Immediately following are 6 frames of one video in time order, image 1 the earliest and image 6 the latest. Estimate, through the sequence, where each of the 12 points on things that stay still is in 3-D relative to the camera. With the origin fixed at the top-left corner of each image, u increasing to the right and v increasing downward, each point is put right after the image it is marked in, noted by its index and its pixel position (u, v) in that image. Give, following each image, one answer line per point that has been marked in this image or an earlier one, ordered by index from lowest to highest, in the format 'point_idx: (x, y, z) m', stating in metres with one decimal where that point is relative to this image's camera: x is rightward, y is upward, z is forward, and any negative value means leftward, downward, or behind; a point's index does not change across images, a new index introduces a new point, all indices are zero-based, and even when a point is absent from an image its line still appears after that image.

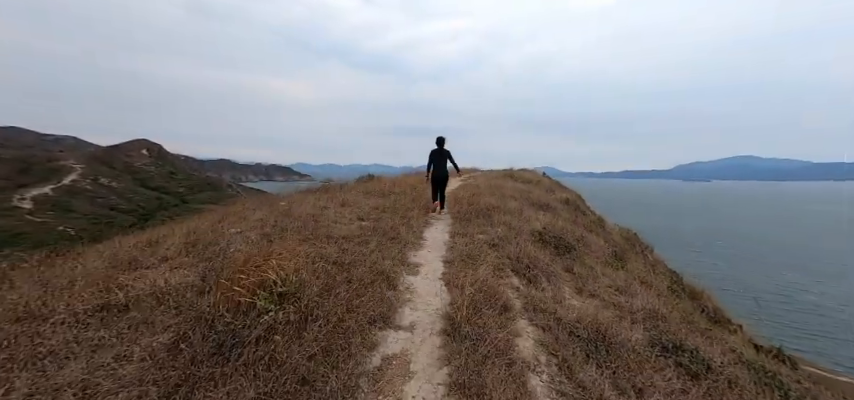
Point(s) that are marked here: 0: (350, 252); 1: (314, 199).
0: (-1.5, -1.0, +6.2) m
1: (-3.6, 0.0, +10.6) m
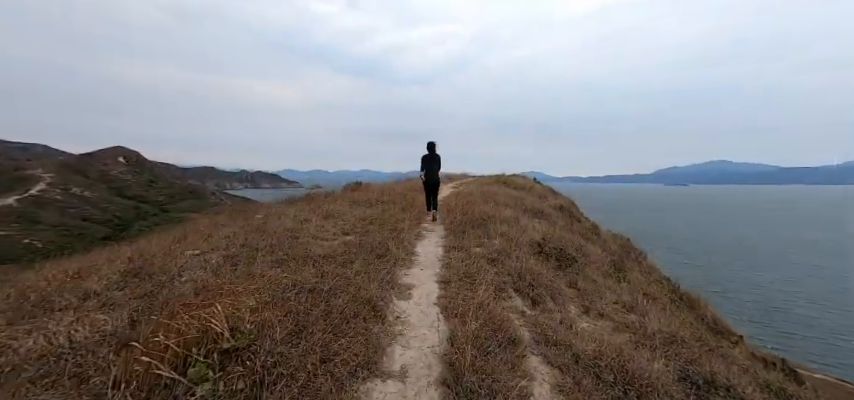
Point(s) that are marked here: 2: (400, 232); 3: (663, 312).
0: (-1.6, -1.2, +5.3) m
1: (-3.9, -0.3, +9.7) m
2: (-0.8, -0.9, +9.3) m
3: (+6.2, -3.0, +8.7) m
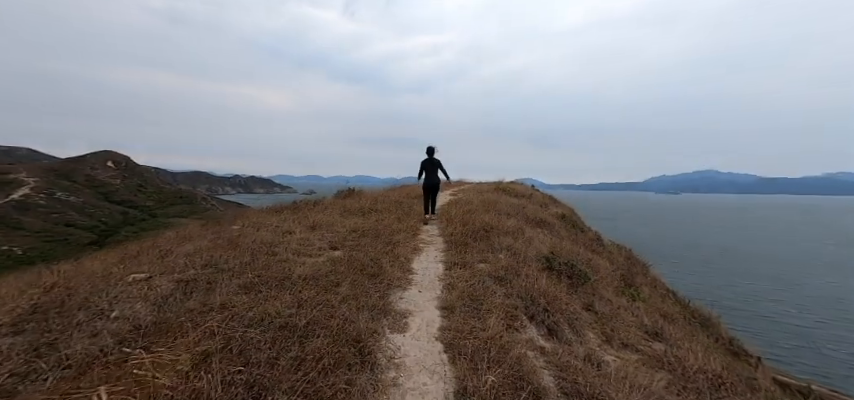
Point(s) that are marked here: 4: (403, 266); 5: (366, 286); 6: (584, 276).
0: (-1.6, -1.4, +4.4) m
1: (-3.9, -0.5, +8.7) m
2: (-0.8, -1.1, +8.3) m
3: (+6.1, -3.3, +7.8) m
4: (-0.5, -1.4, +7.1) m
5: (-1.0, -1.5, +5.6) m
6: (+4.4, -2.2, +9.3) m
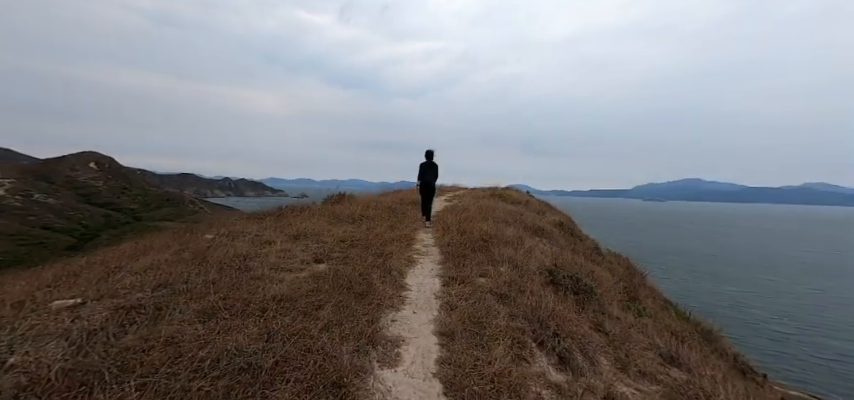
0: (-1.6, -1.5, +3.6) m
1: (-4.0, -0.7, +8.0) m
2: (-0.9, -1.3, +7.6) m
3: (+6.0, -3.5, +7.1) m
4: (-0.6, -1.6, +6.4) m
5: (-1.1, -1.6, +4.8) m
6: (+4.3, -2.4, +8.6) m
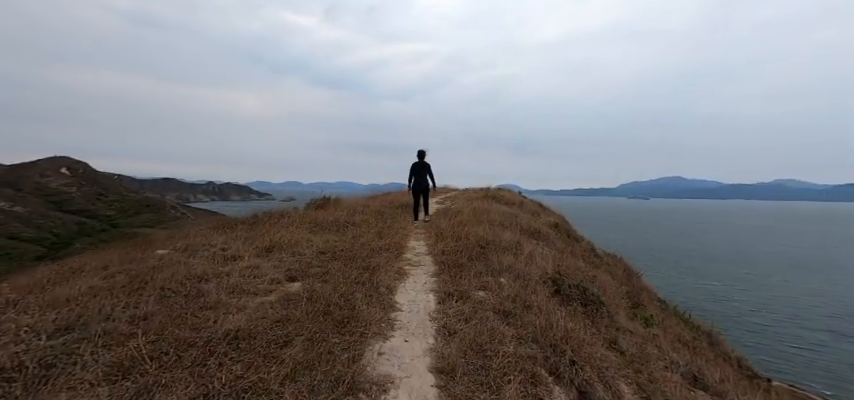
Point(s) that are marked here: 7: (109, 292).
0: (-1.6, -1.6, +2.7) m
1: (-4.2, -0.8, +6.9) m
2: (-1.1, -1.4, +6.7) m
3: (+5.9, -3.5, +6.4) m
4: (-0.7, -1.7, +5.5) m
5: (-1.2, -1.7, +3.9) m
6: (+4.1, -2.4, +7.9) m
7: (-3.7, -1.1, +3.8) m
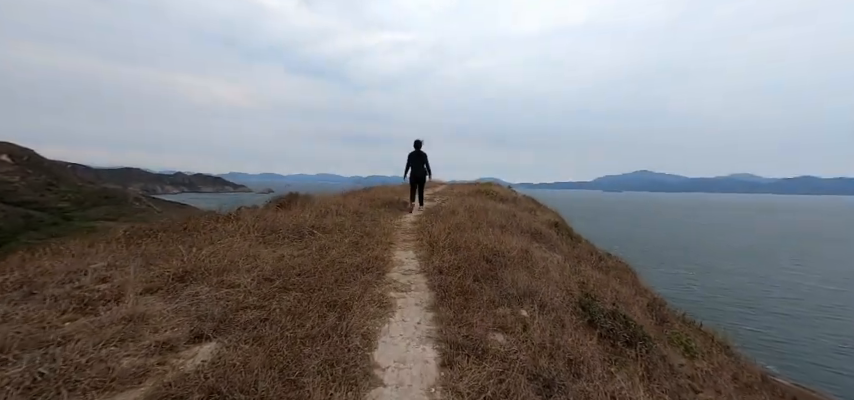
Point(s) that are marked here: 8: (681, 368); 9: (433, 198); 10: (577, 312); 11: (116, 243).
0: (-1.5, -1.7, +0.5) m
1: (-4.3, -0.9, +4.6) m
2: (-1.1, -1.5, +4.5) m
3: (+5.8, -3.6, +4.6) m
4: (-0.7, -1.8, +3.3) m
5: (-1.1, -1.8, +1.7) m
6: (+4.0, -2.5, +6.0) m
7: (-3.6, -1.2, +1.5) m
8: (+4.5, -3.0, +5.9) m
9: (+0.3, +0.1, +17.4) m
10: (+2.8, -2.0, +6.1) m
11: (-5.5, -0.7, +5.7) m
